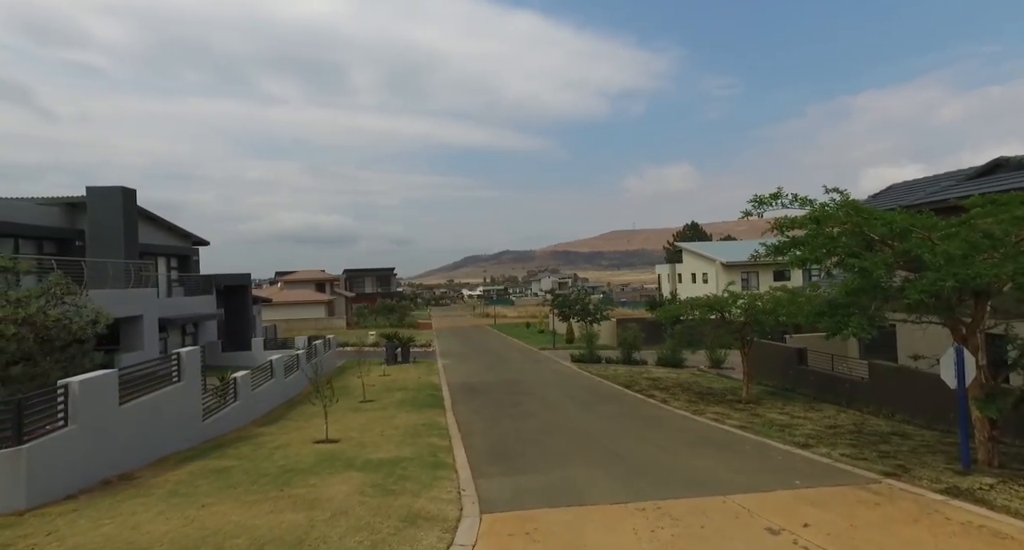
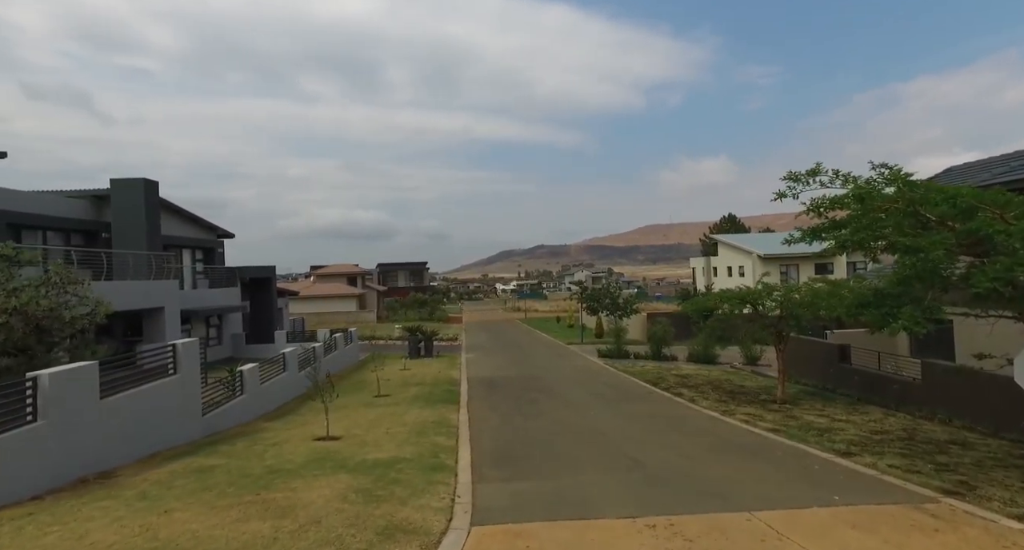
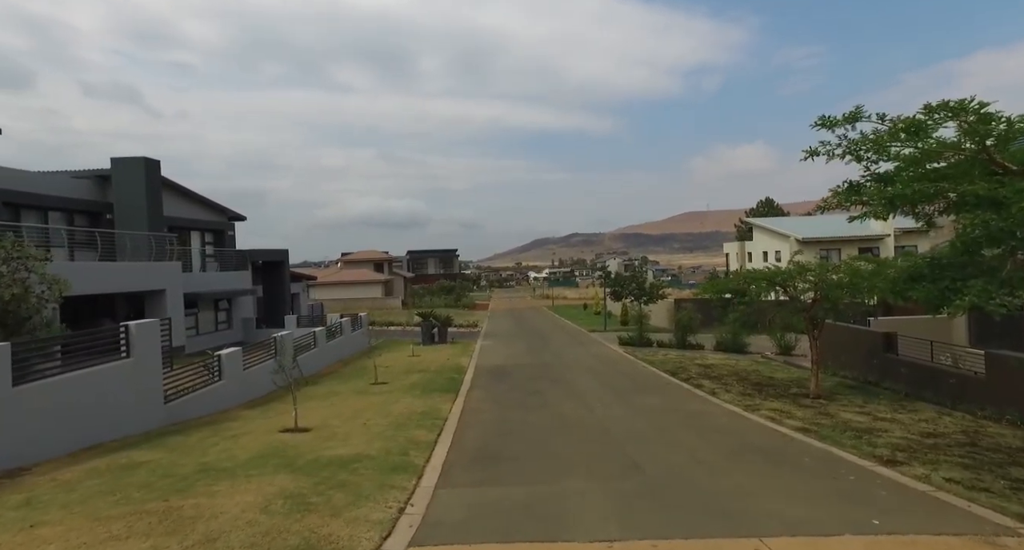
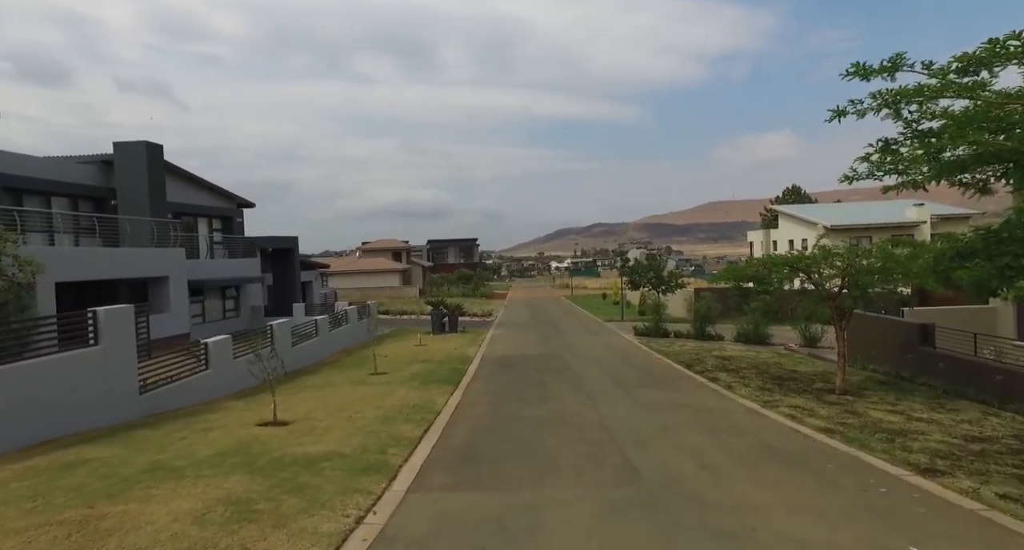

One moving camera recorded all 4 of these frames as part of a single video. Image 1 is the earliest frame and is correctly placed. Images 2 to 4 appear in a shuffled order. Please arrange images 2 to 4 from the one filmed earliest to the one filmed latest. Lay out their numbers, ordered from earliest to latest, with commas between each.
2, 3, 4
